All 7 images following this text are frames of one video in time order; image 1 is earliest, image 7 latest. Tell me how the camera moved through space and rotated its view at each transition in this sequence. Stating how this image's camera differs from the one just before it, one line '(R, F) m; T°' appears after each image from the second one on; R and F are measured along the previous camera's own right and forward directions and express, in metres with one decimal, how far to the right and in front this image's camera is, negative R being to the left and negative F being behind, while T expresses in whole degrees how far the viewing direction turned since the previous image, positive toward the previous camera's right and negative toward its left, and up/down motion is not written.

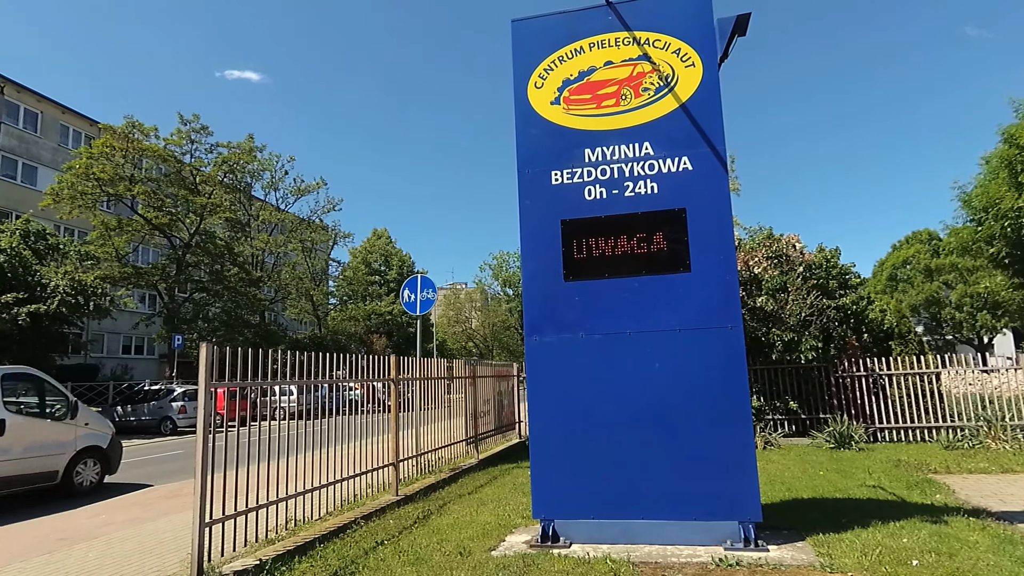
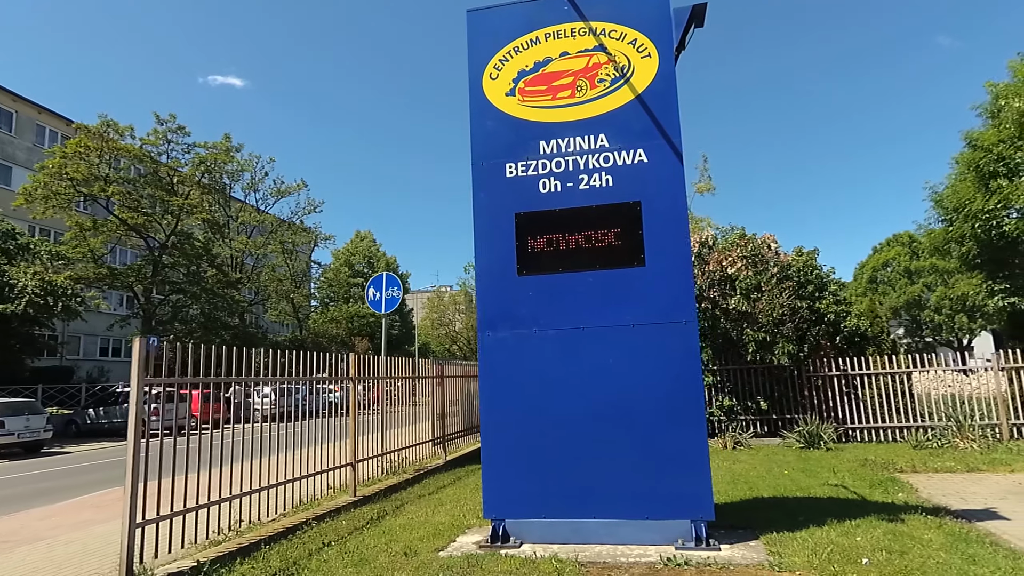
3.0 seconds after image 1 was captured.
(+0.5, +0.1) m; +1°
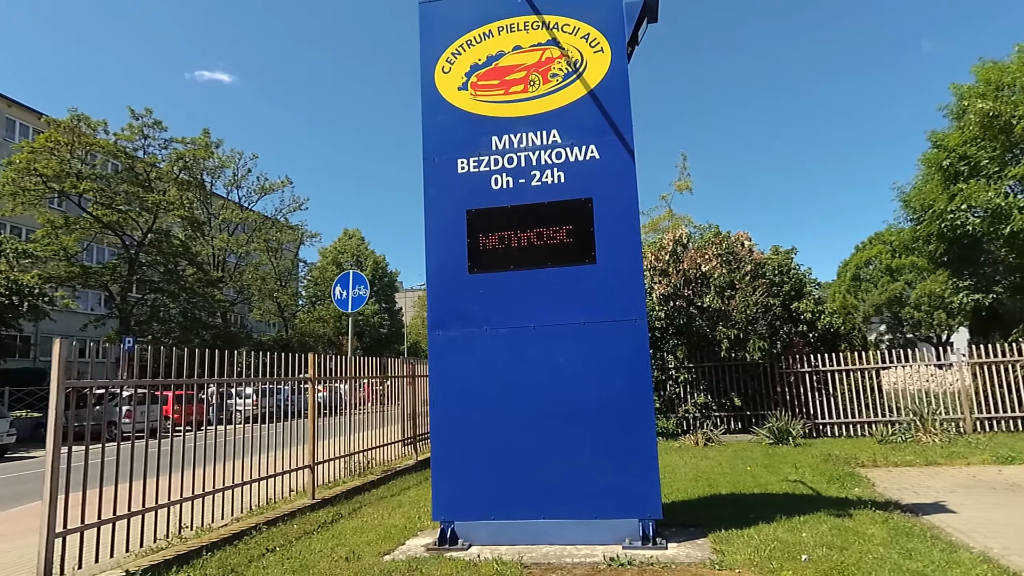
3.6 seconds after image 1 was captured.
(+0.5, +0.1) m; +1°
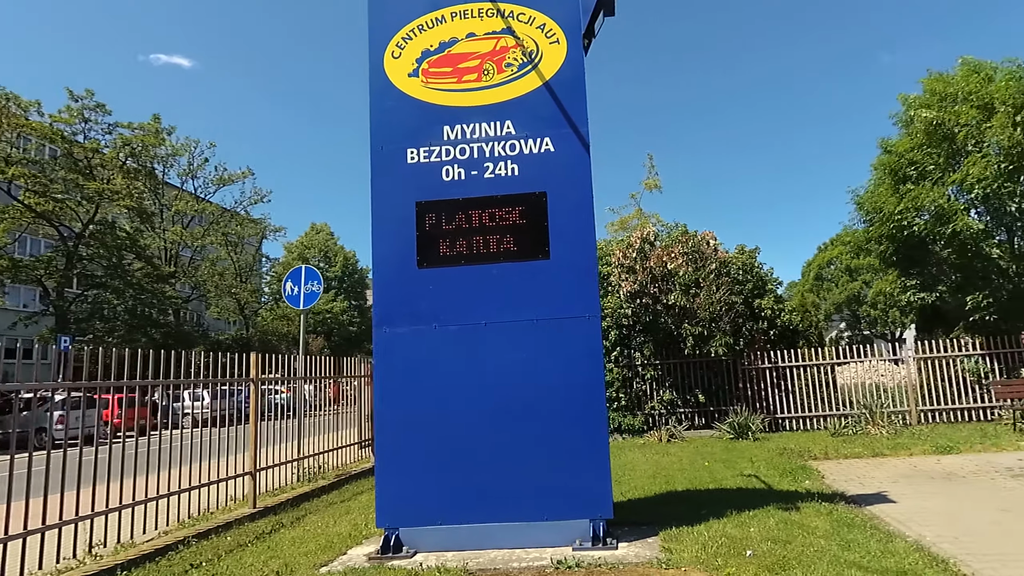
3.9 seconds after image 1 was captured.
(+0.3, +0.2) m; +3°
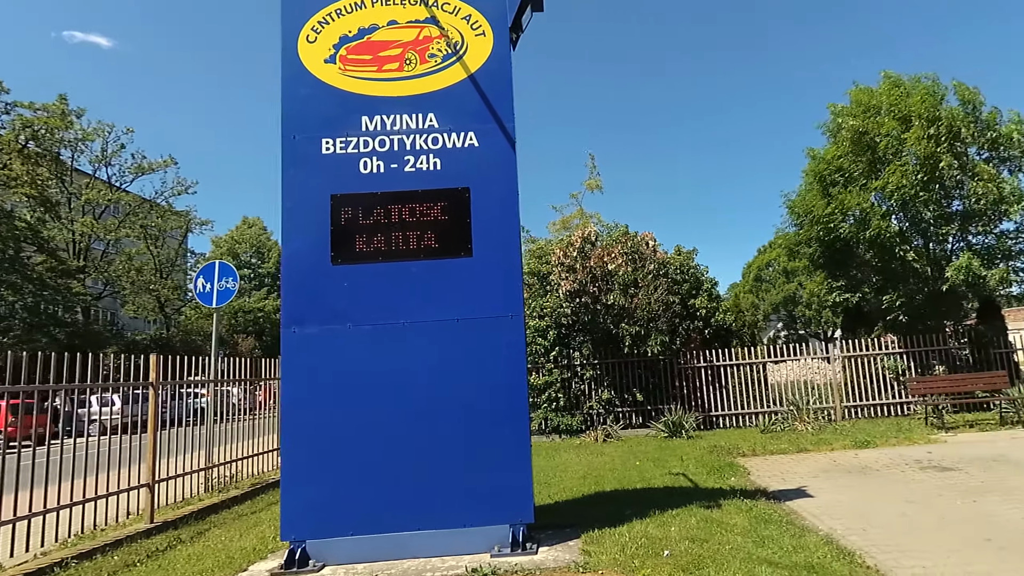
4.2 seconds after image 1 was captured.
(+0.4, +0.2) m; +5°
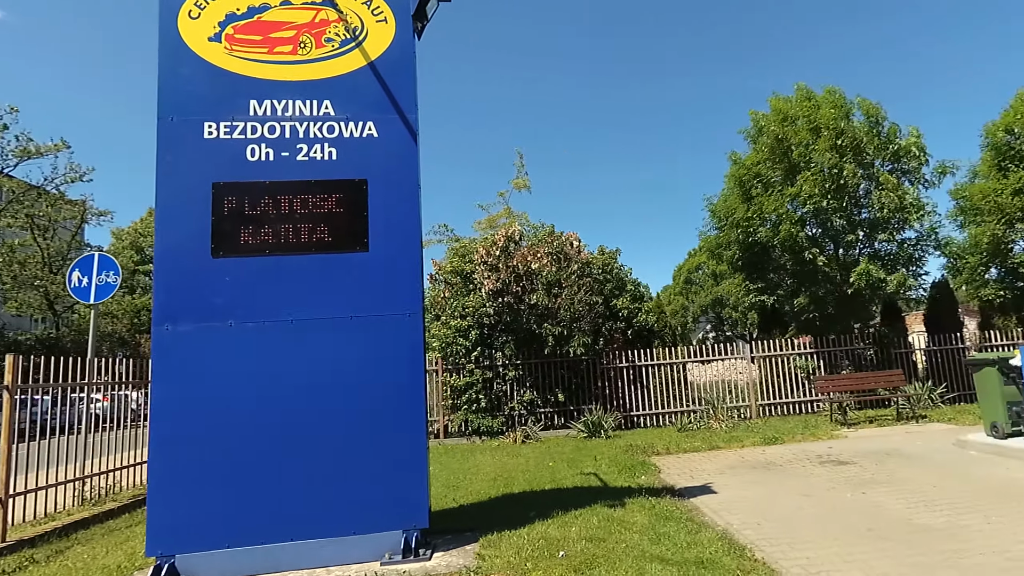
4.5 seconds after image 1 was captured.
(+0.6, +0.1) m; +6°
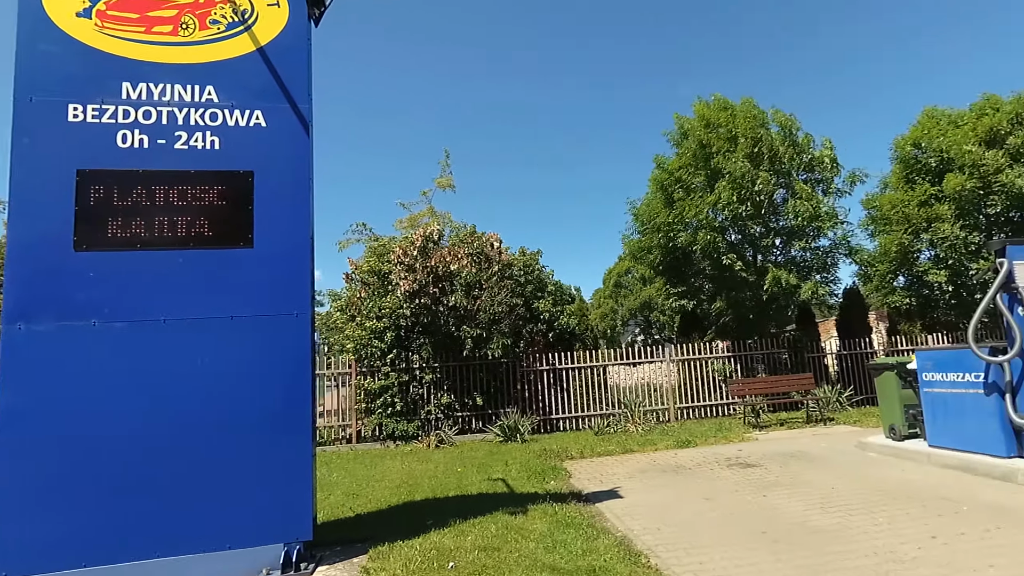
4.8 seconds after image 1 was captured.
(+0.6, 0.0) m; +6°
